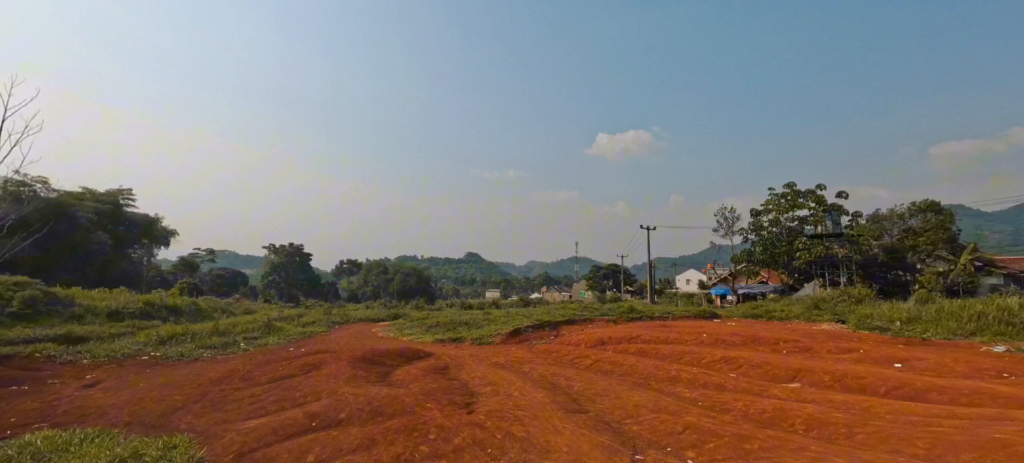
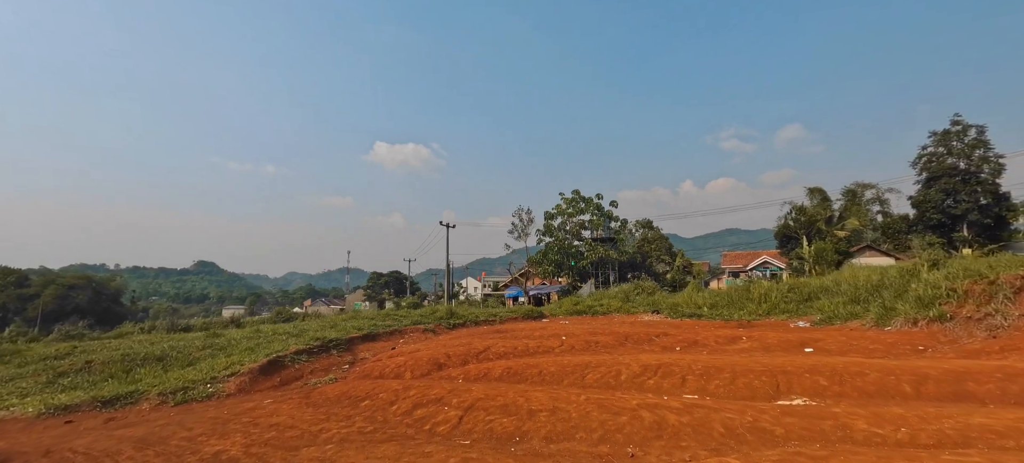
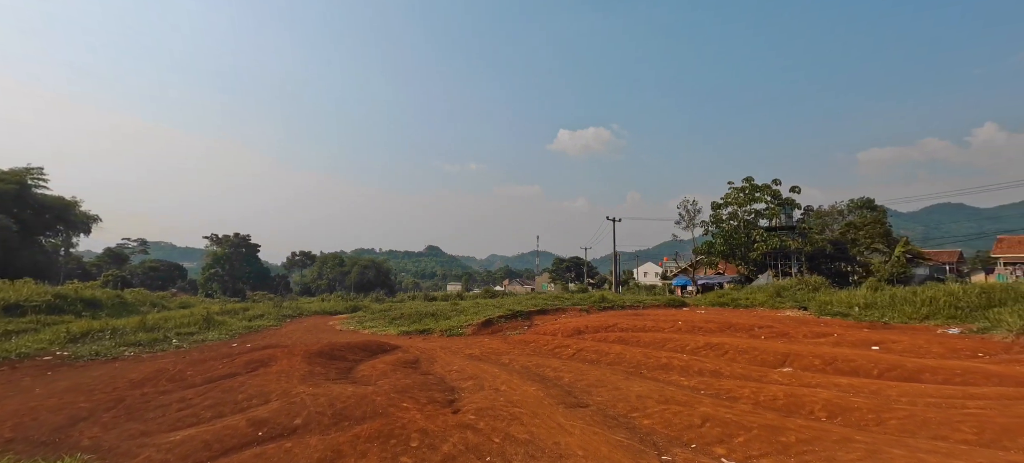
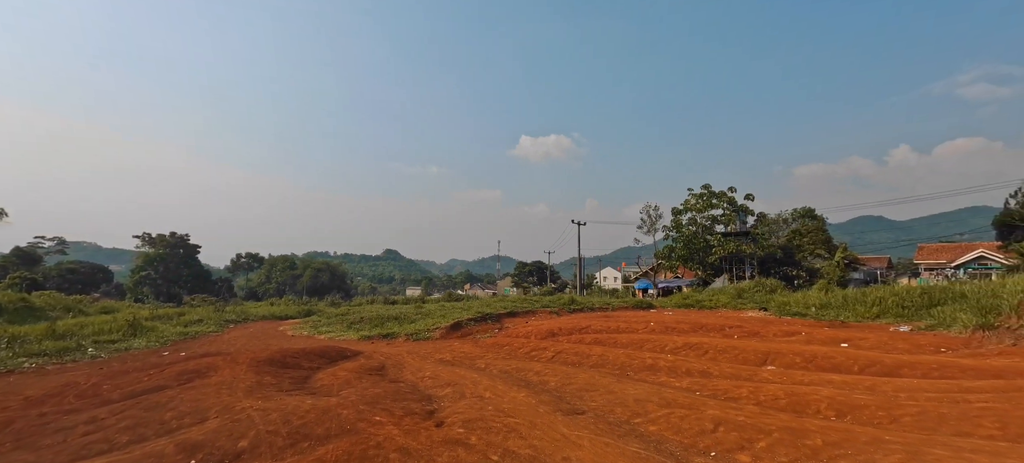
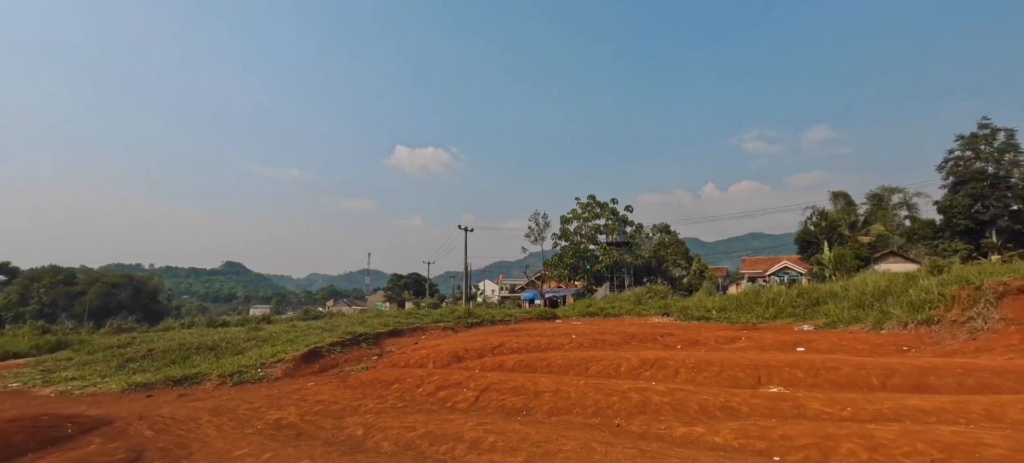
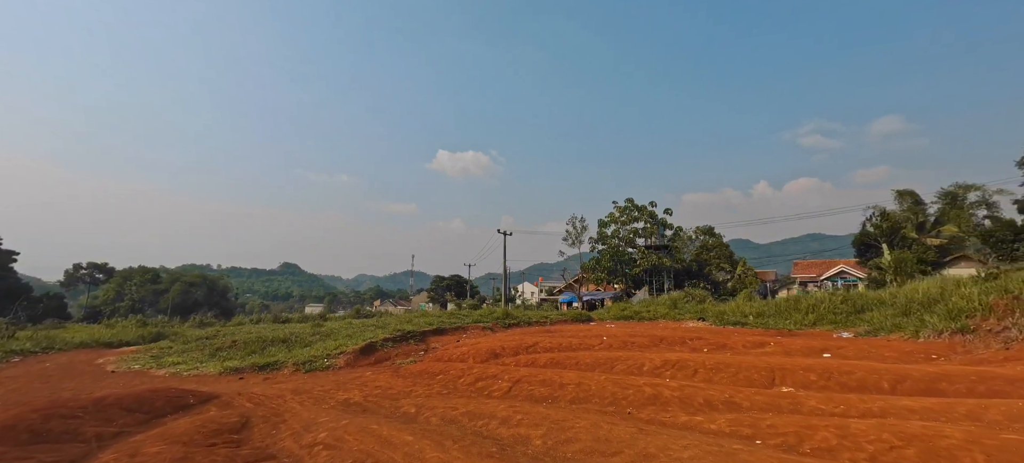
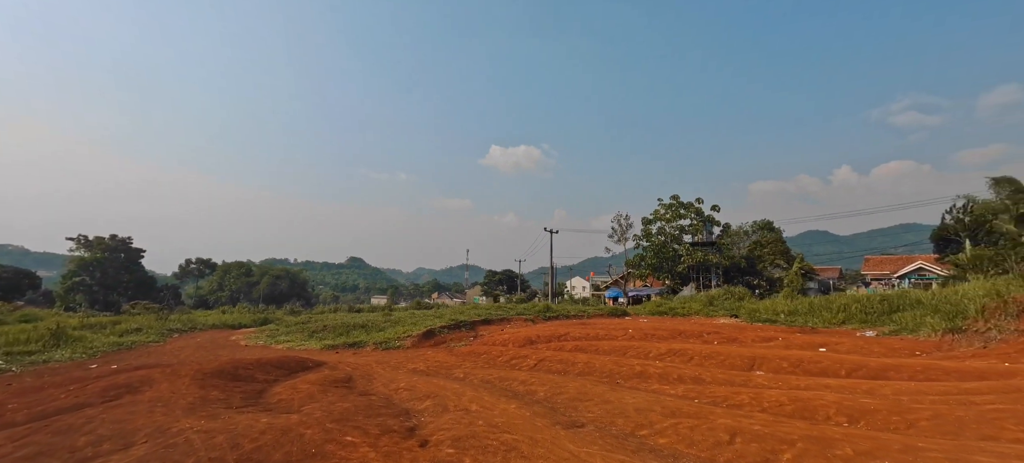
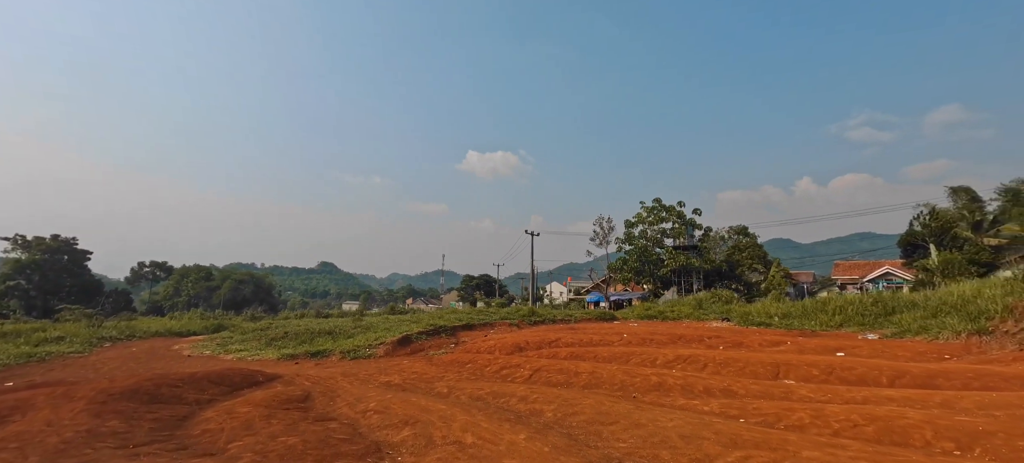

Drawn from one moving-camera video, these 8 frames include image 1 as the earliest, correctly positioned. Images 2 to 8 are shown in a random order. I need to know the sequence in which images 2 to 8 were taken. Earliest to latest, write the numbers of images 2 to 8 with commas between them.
3, 4, 7, 8, 6, 5, 2
